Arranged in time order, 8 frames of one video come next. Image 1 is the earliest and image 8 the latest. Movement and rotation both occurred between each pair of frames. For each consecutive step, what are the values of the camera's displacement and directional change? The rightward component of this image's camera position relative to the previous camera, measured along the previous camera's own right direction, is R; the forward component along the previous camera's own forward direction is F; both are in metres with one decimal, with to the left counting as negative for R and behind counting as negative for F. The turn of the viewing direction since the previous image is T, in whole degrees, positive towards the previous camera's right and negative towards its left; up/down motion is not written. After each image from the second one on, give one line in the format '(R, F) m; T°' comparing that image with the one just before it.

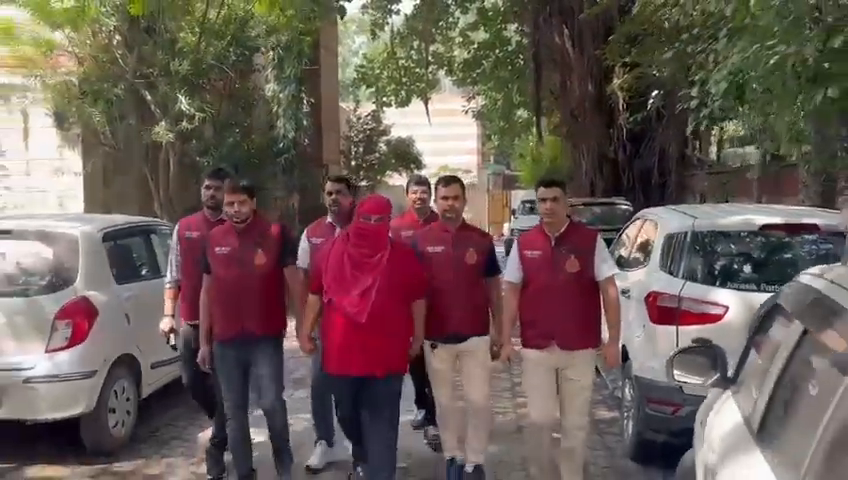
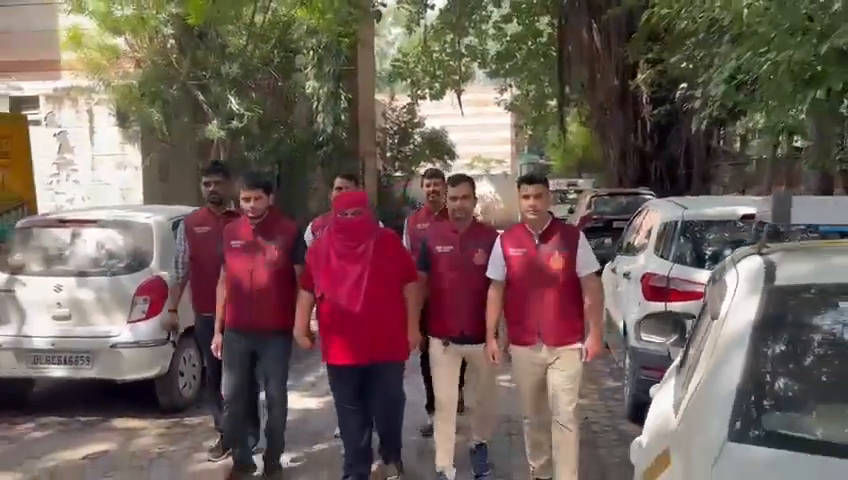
(+0.1, -0.8) m; -3°
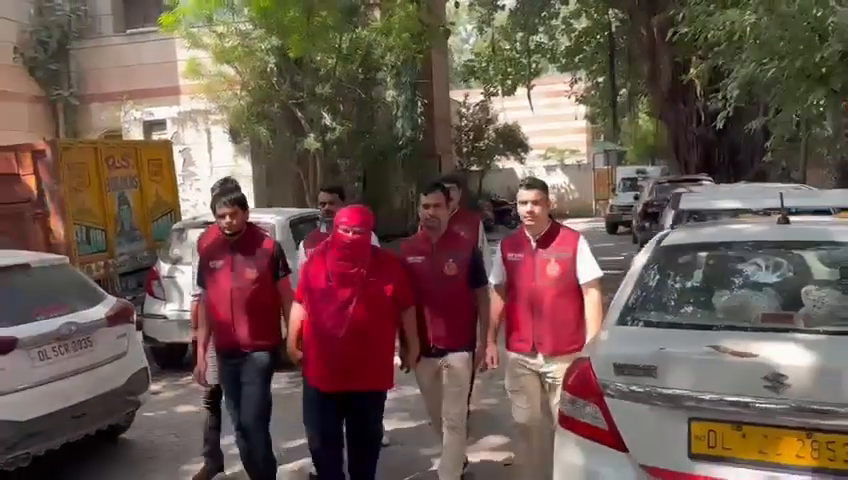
(+0.2, -1.7) m; -6°
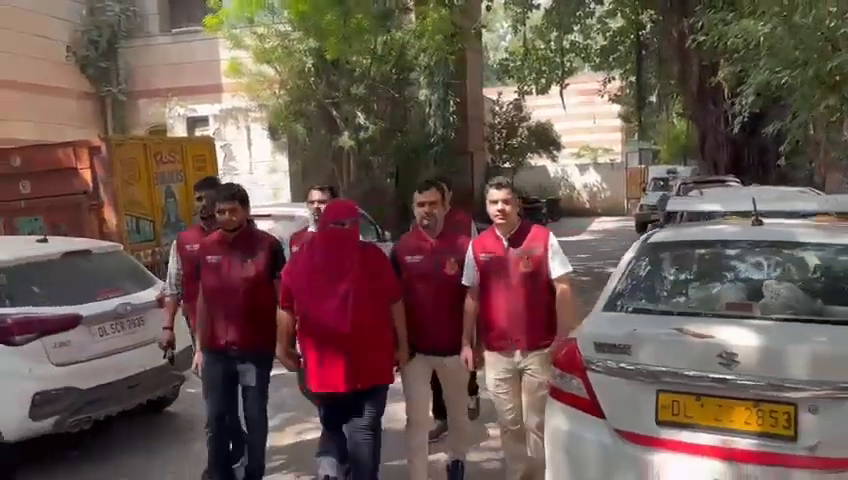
(+0.1, -0.5) m; -3°
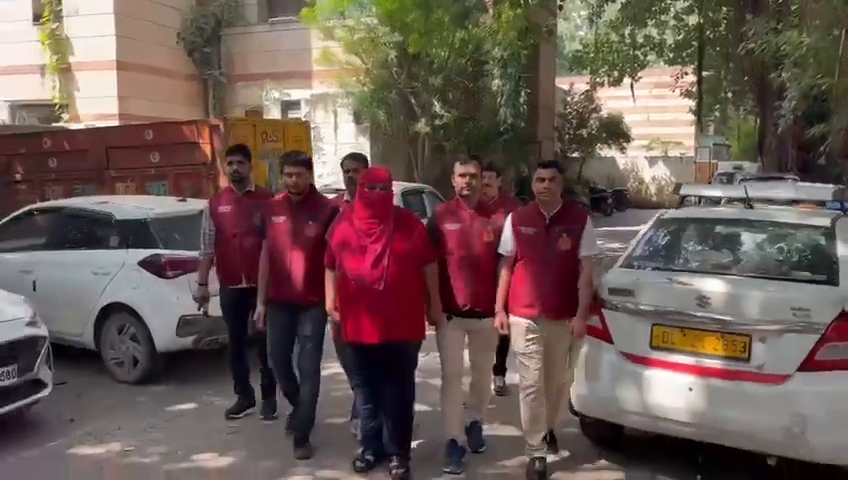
(0.0, -1.3) m; -5°
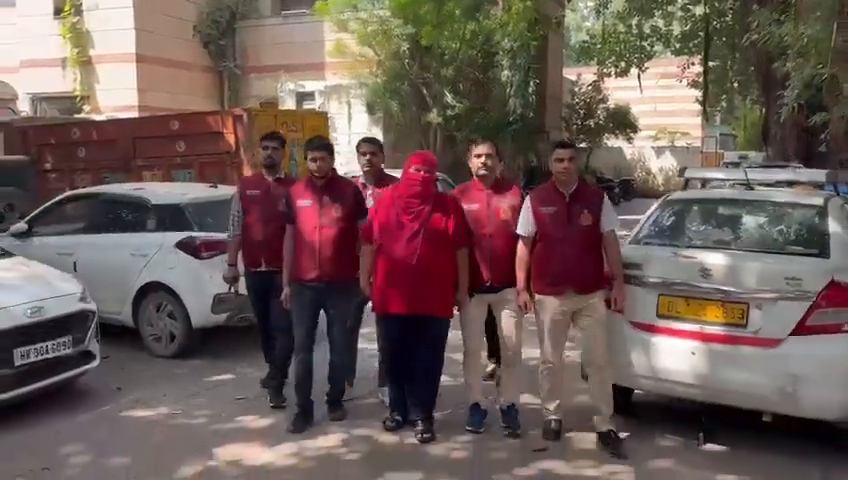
(-0.1, -0.4) m; 0°
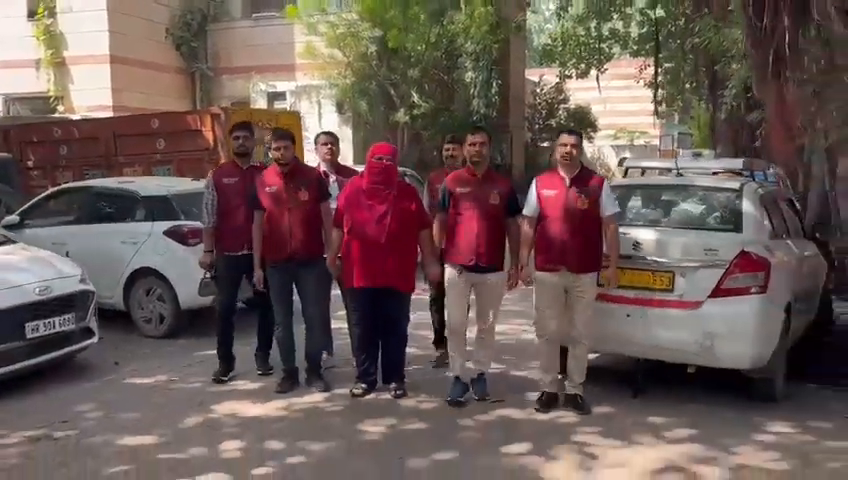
(0.0, -0.7) m; +2°
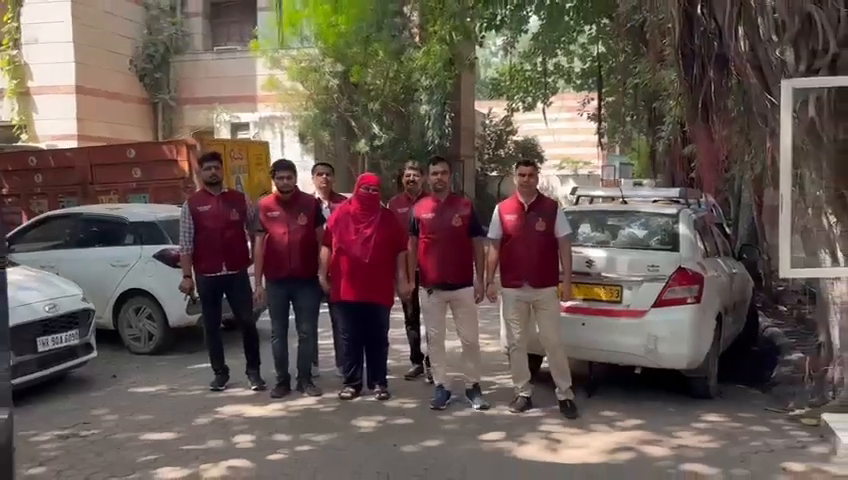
(-0.3, -0.7) m; +4°
